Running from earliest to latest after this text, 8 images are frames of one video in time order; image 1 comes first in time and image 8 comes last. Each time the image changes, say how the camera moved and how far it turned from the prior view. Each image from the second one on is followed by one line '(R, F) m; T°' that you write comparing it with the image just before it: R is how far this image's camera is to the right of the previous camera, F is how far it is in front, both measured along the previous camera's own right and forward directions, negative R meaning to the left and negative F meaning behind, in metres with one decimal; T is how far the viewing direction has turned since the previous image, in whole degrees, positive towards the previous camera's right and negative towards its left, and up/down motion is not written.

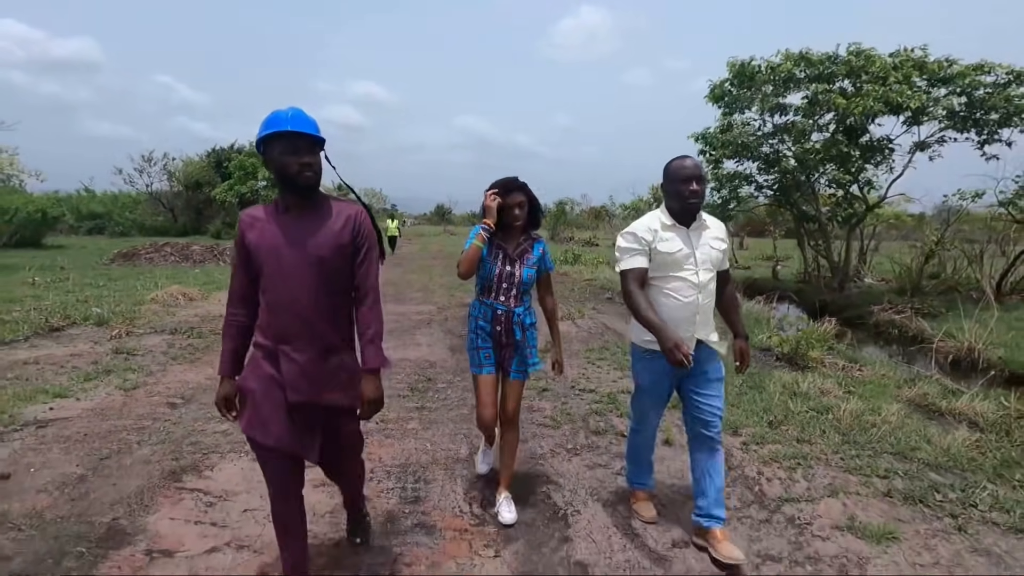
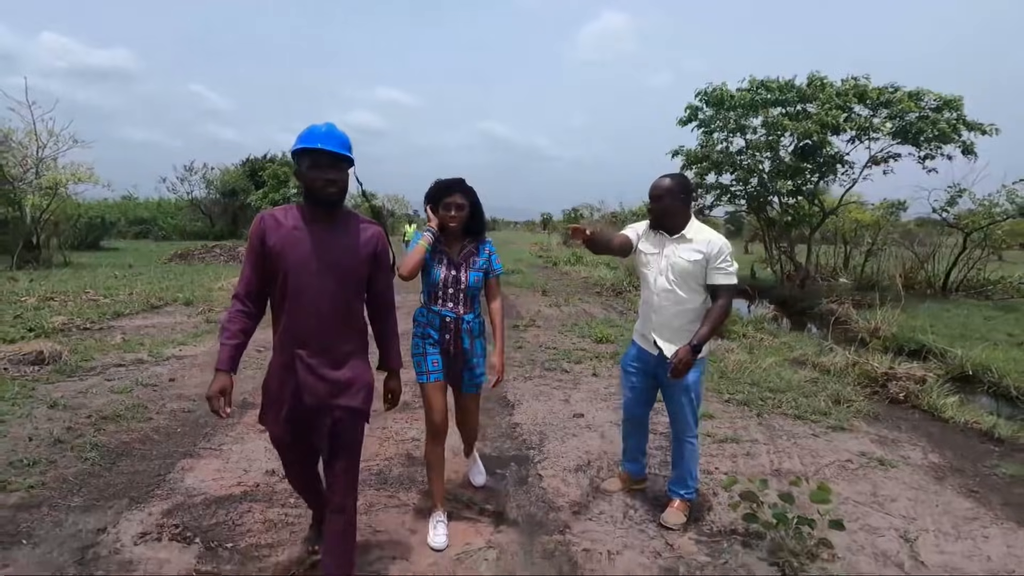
(+0.5, -2.0) m; -2°
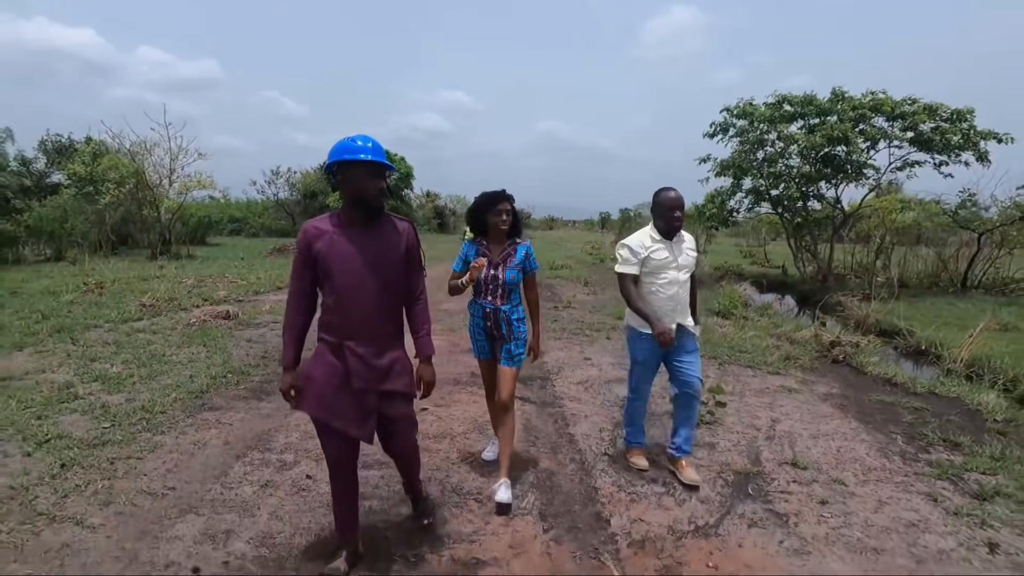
(+0.4, -2.2) m; -6°
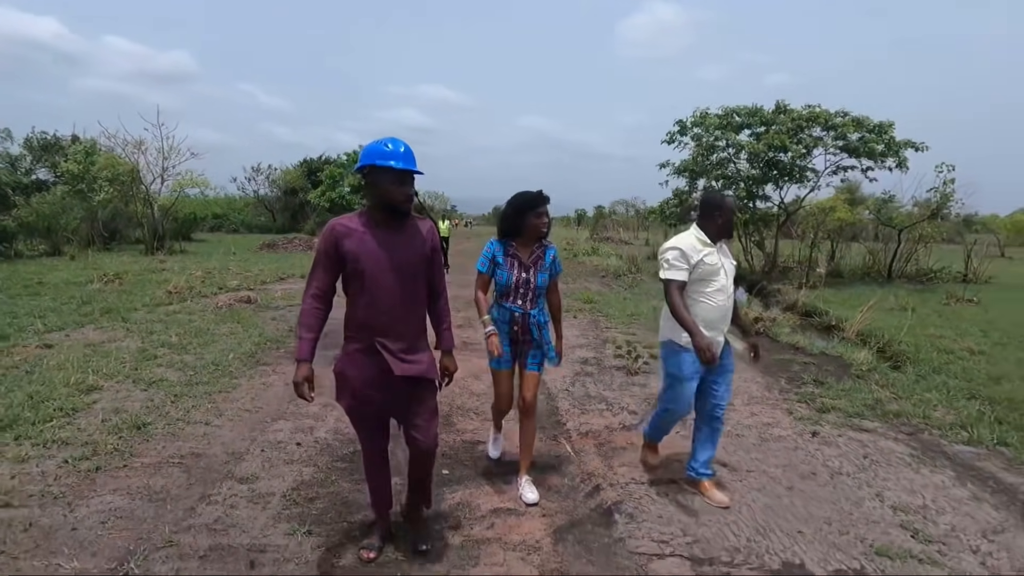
(-0.1, -1.6) m; +2°
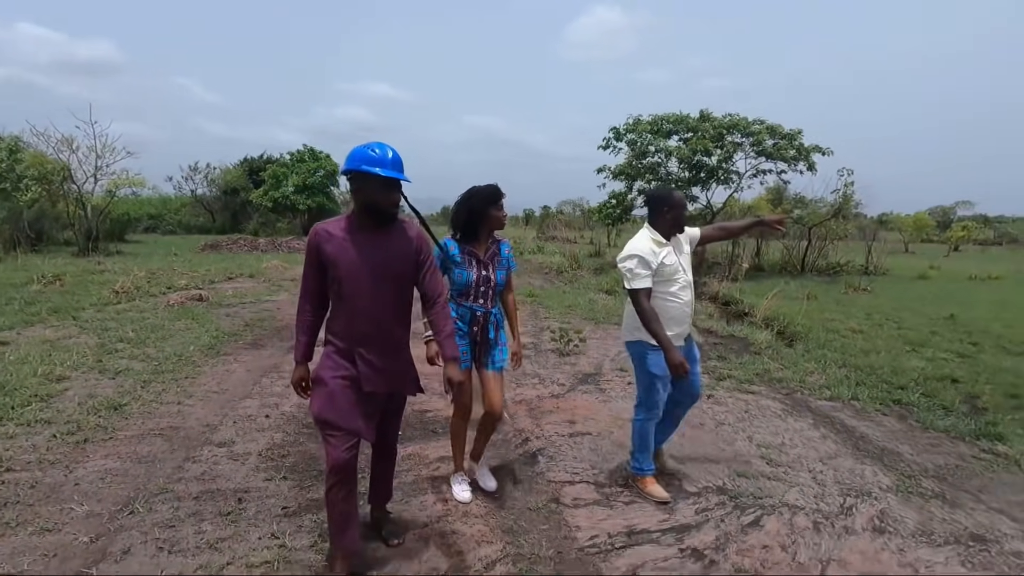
(+0.1, -0.8) m; +5°
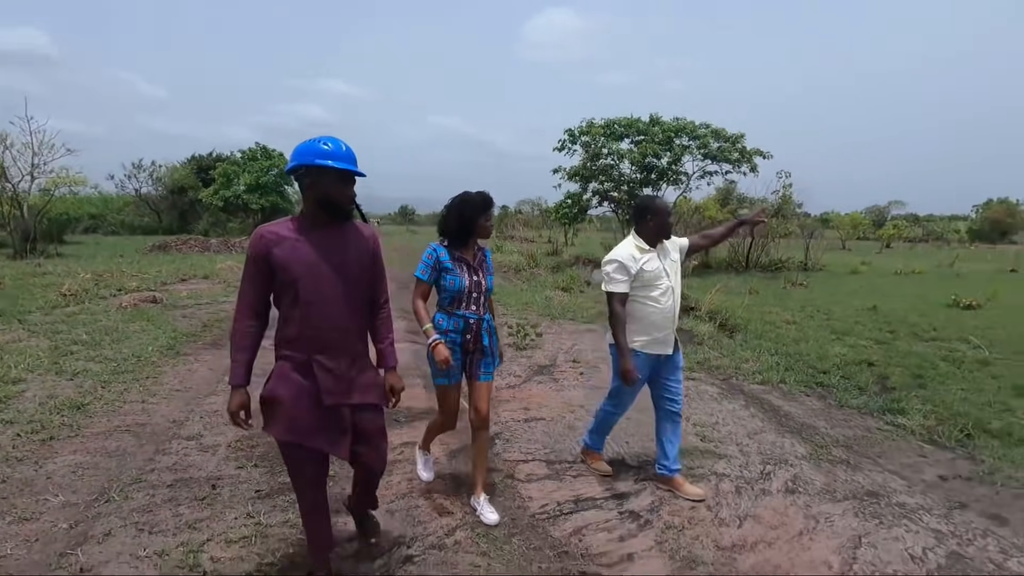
(0.0, -0.3) m; +4°
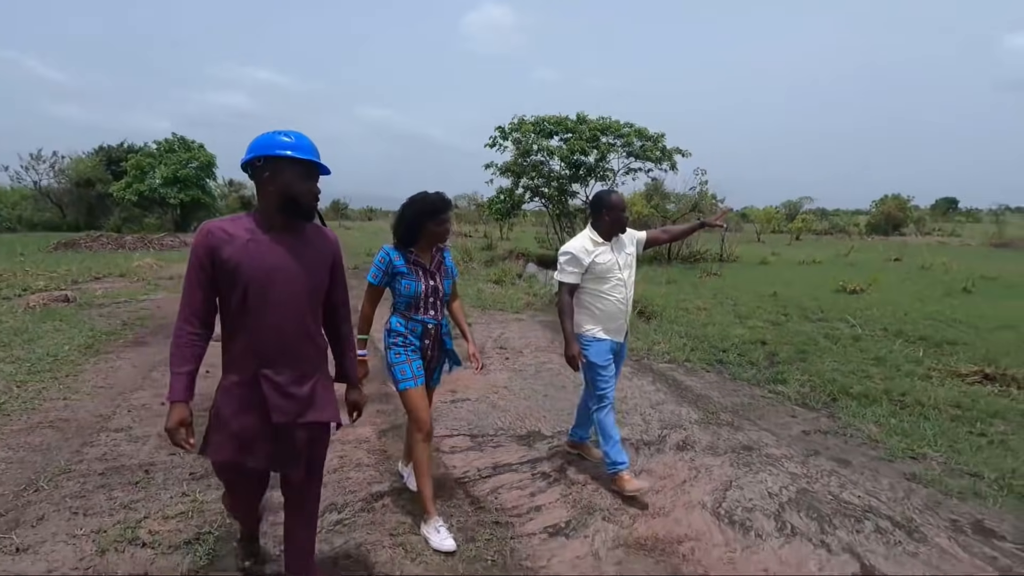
(+0.1, -0.4) m; +7°
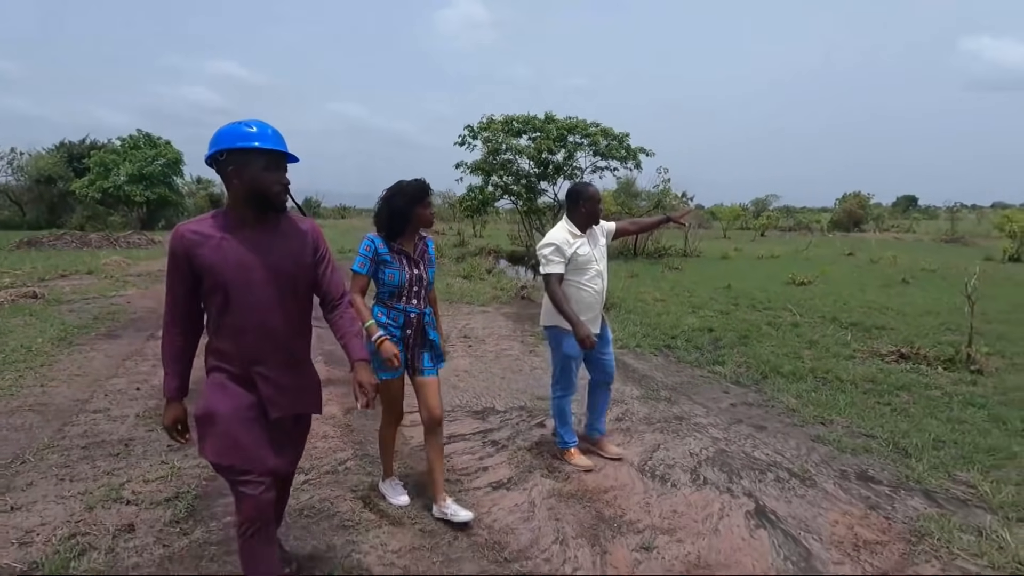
(+0.2, -0.4) m; +3°
